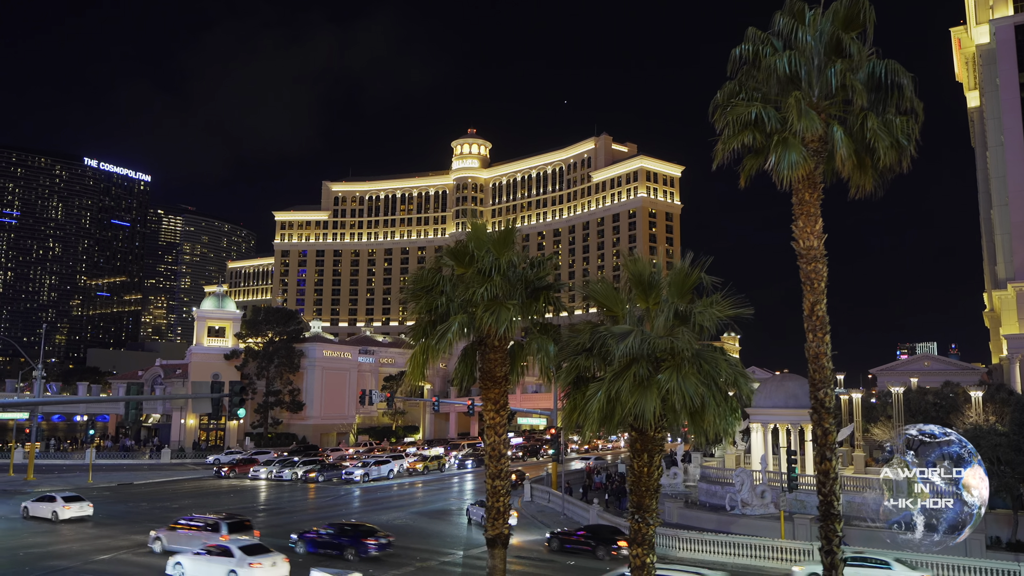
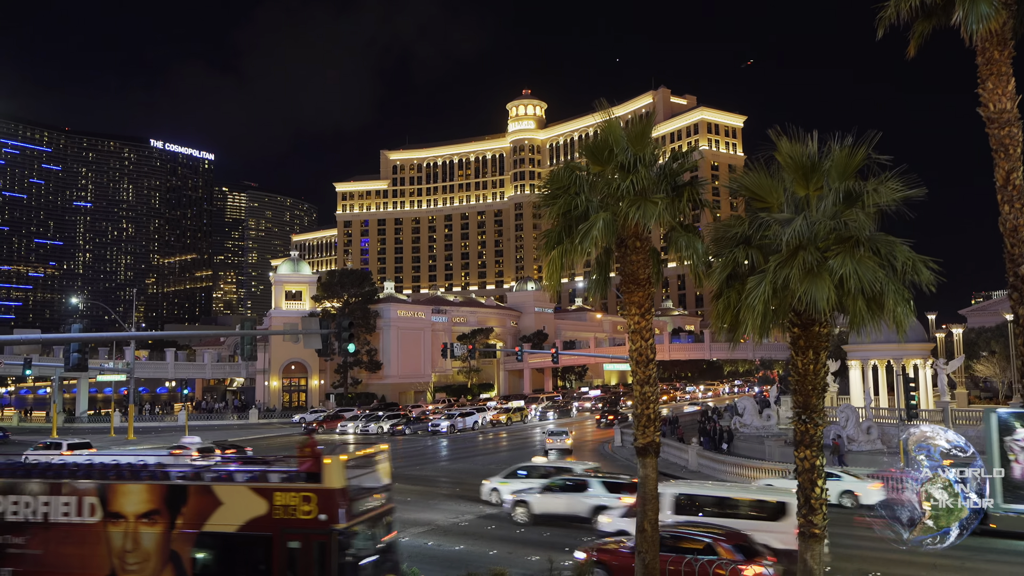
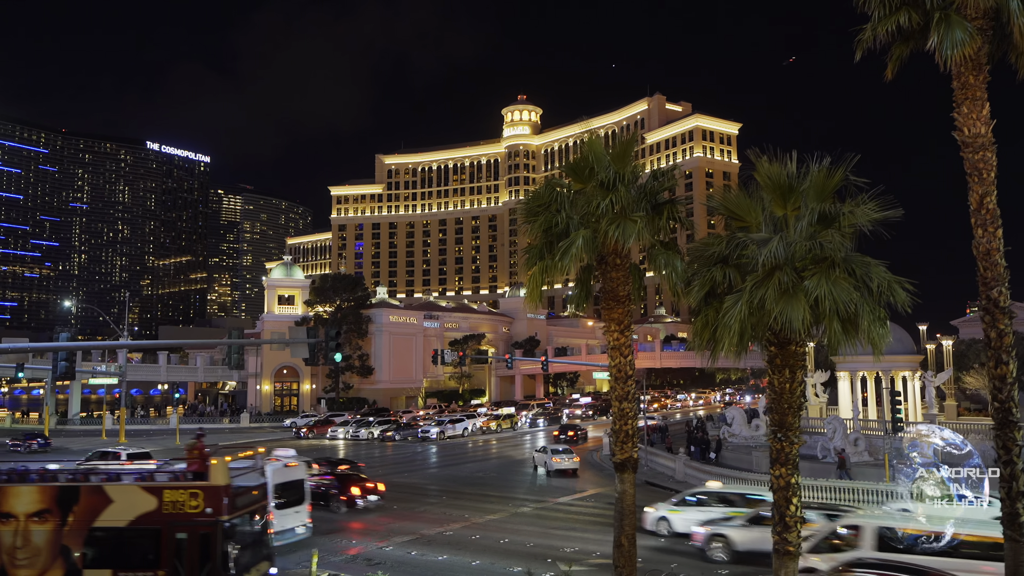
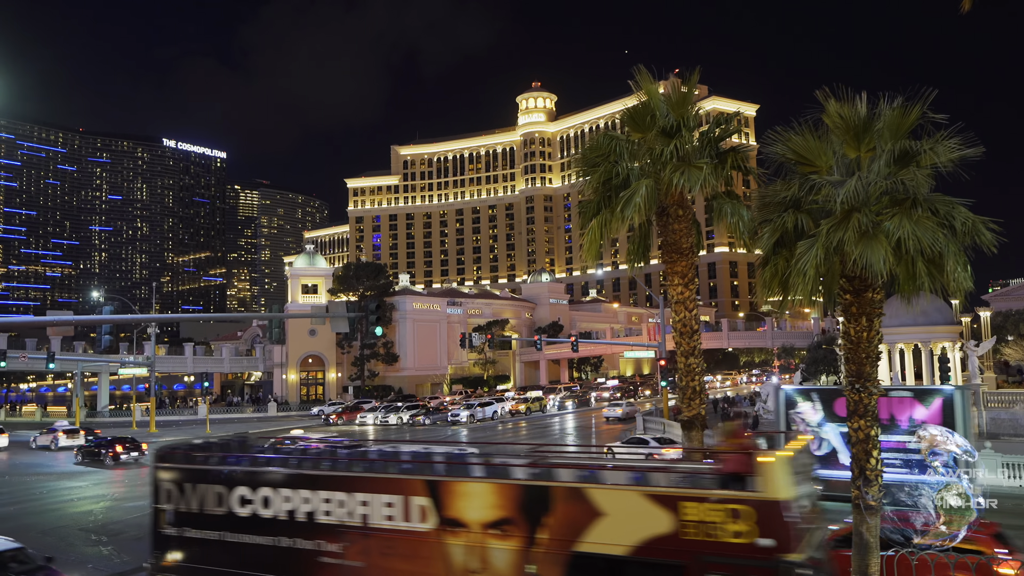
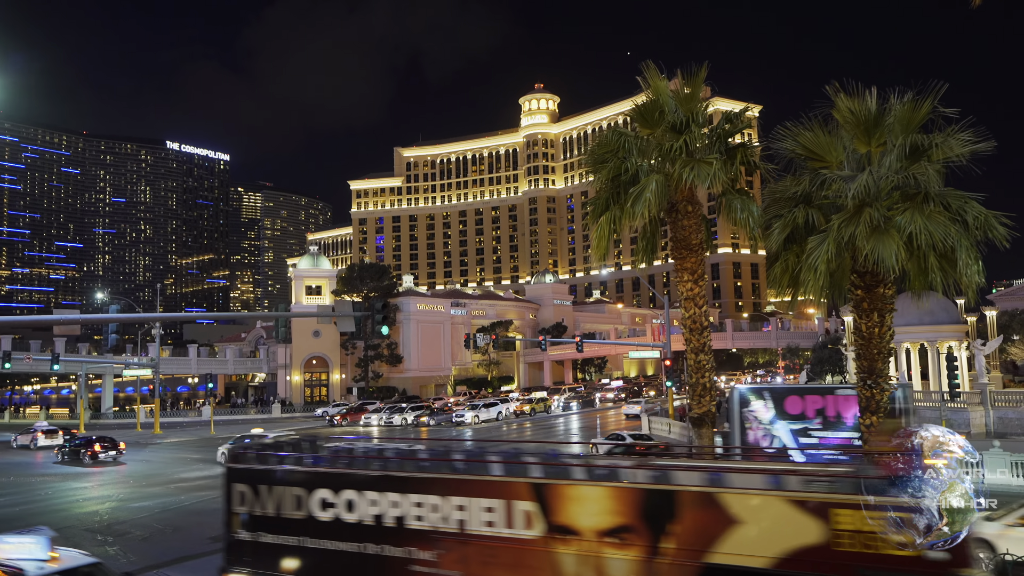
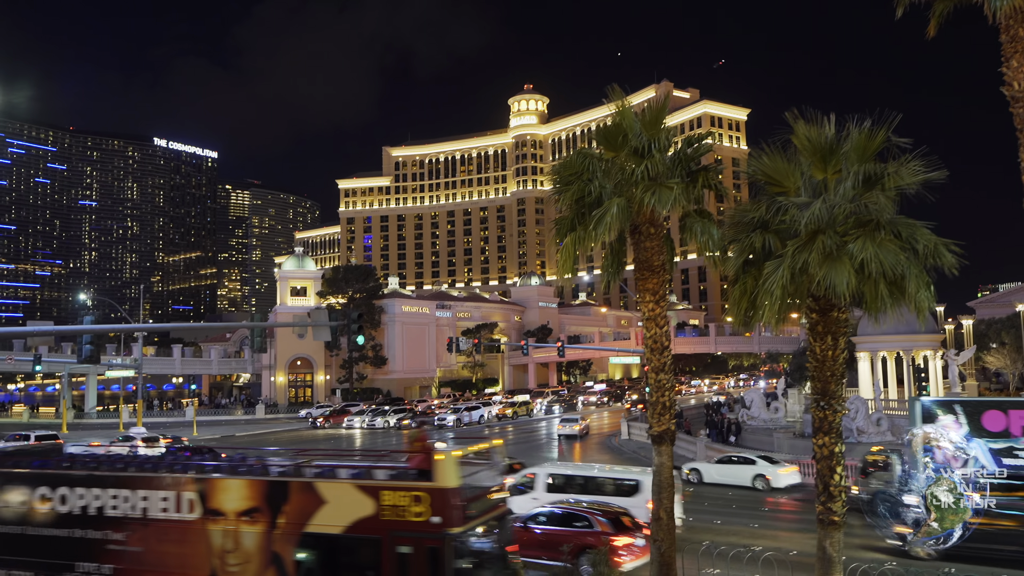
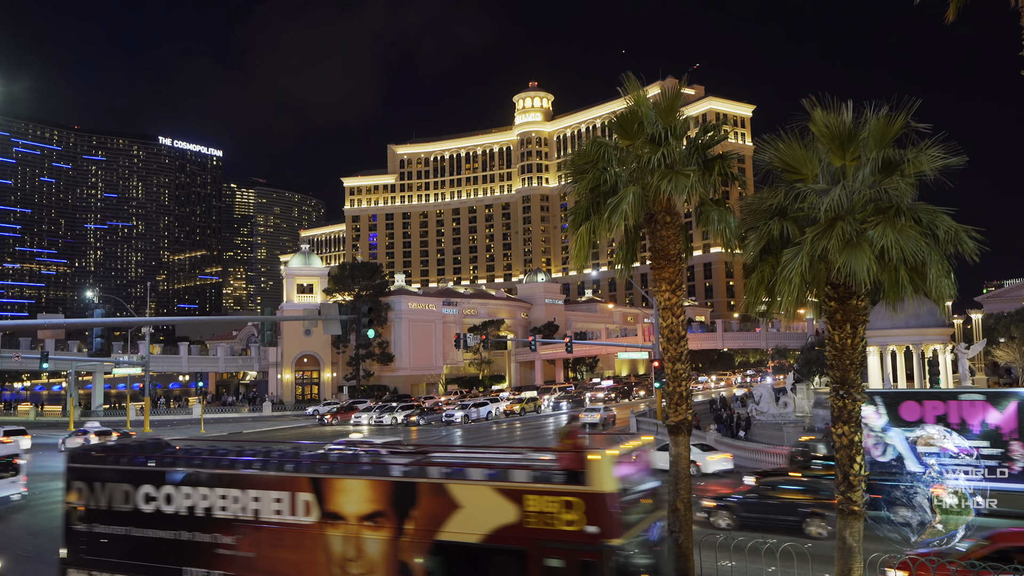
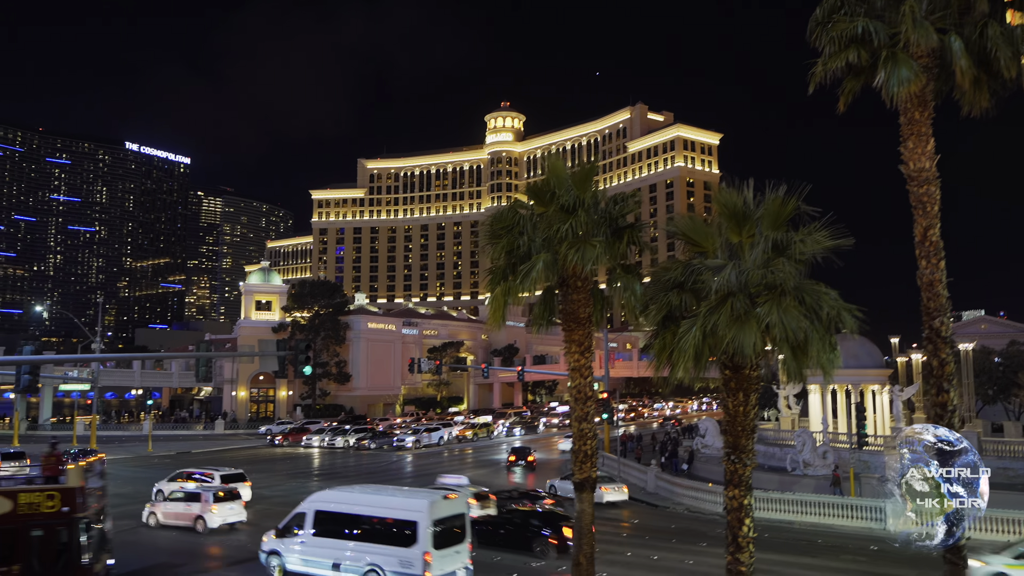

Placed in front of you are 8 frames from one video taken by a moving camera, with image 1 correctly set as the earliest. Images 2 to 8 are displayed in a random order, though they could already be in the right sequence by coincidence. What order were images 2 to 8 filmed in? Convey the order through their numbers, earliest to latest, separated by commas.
8, 3, 2, 6, 7, 4, 5
